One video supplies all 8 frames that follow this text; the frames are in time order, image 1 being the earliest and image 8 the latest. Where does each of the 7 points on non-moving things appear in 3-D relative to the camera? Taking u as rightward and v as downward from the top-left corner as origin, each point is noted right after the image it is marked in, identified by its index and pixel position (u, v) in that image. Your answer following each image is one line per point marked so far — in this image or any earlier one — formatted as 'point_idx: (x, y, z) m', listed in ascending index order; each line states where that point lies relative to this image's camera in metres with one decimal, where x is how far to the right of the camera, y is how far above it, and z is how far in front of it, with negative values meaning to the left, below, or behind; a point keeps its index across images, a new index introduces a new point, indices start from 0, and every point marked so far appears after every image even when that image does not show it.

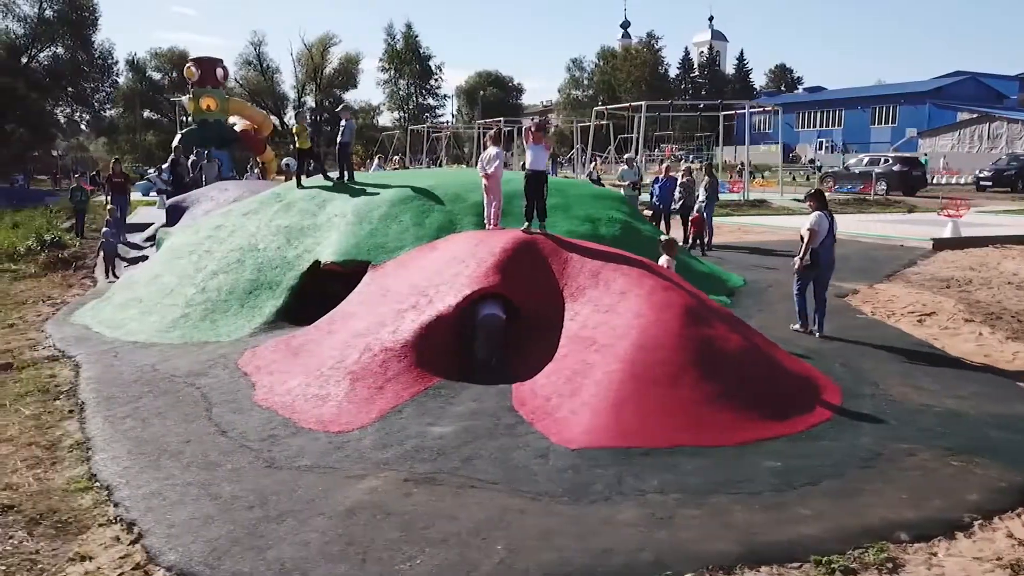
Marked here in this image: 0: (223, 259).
0: (-3.5, +0.4, +9.7) m
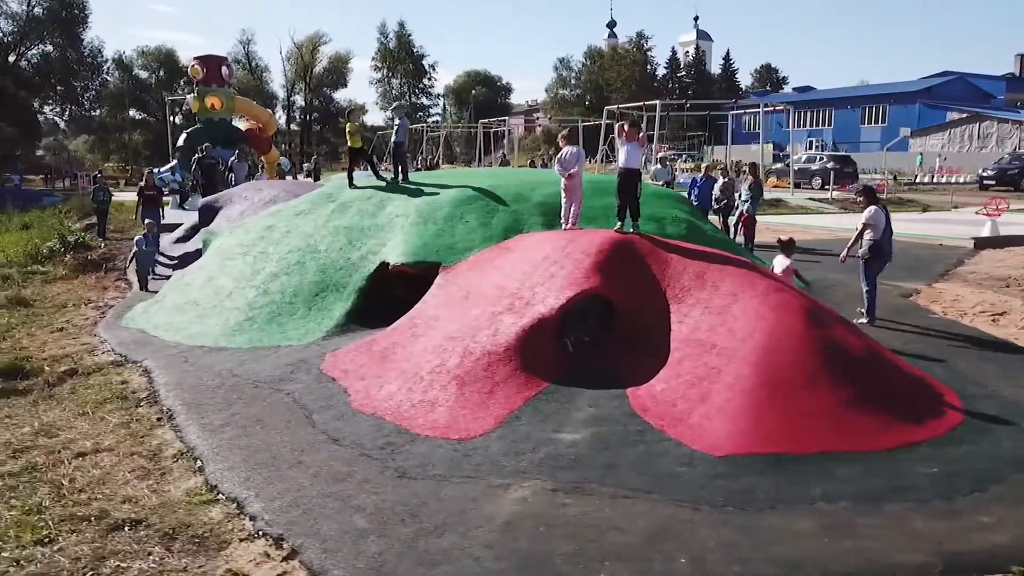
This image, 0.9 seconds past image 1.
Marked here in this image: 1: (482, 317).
0: (-2.7, +0.3, +9.5) m
1: (-0.3, -0.2, +6.9) m
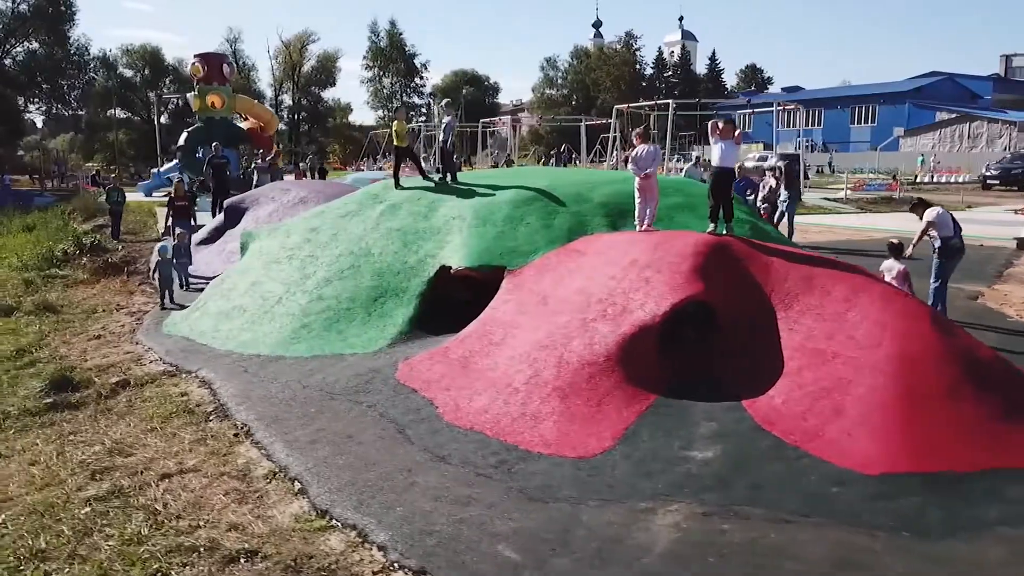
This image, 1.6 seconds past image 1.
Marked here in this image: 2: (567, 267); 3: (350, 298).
0: (-2.0, +0.3, +9.1) m
1: (+0.5, -0.3, +6.6) m
2: (+0.5, +0.2, +7.8) m
3: (-1.7, -0.1, +8.5) m
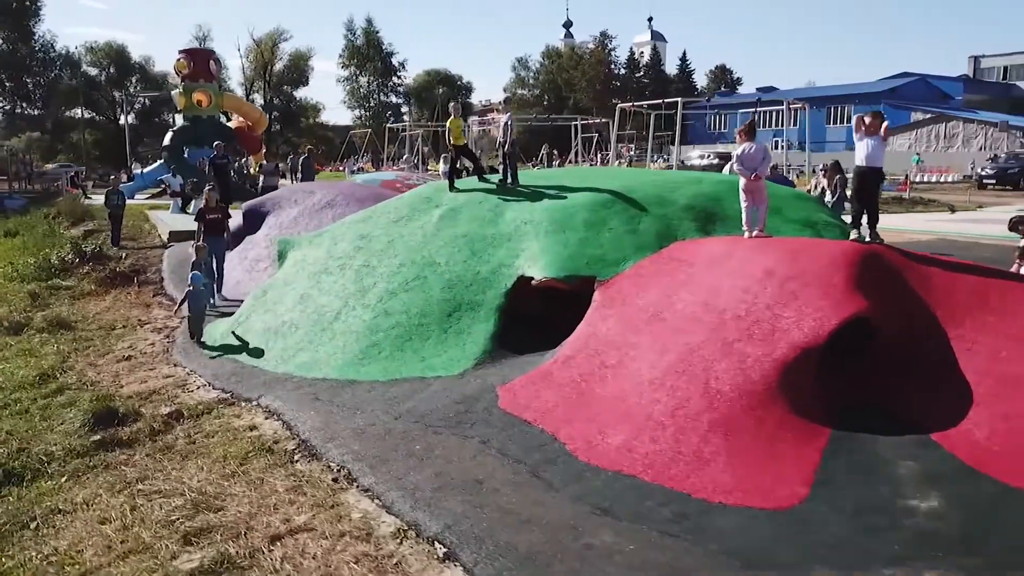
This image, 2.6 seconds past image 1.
0: (-1.2, +0.1, +8.2) m
1: (+1.4, -0.4, +5.8) m
2: (+1.4, +0.1, +7.0) m
3: (-0.9, -0.2, +7.7) m
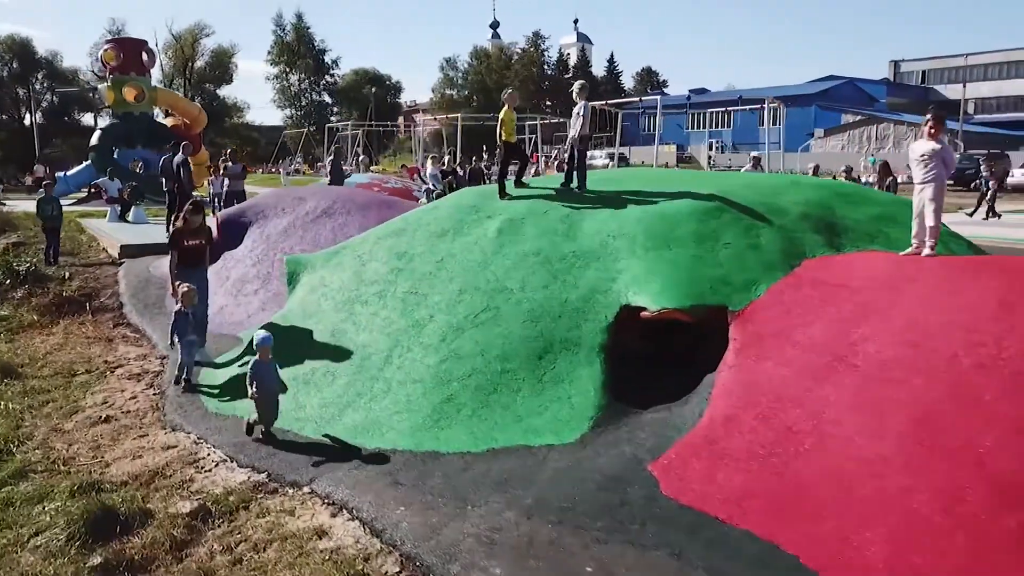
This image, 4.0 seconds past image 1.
0: (-0.5, -0.1, +6.5) m
1: (+2.3, -0.6, +4.4) m
2: (+2.2, -0.1, +5.5) m
3: (-0.1, -0.5, +6.0) m
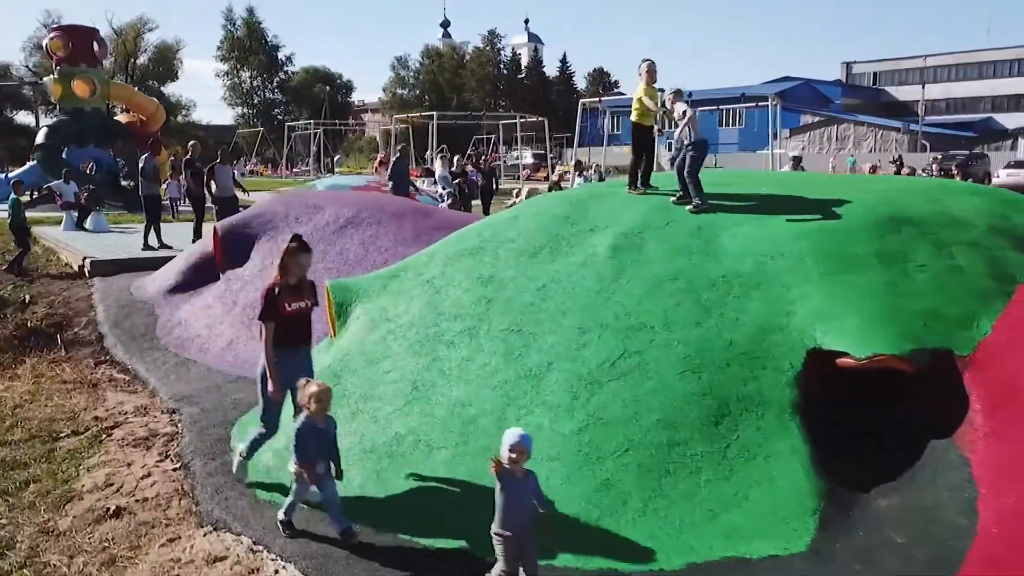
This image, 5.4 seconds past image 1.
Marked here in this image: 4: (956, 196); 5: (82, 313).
0: (+0.4, -0.4, +5.0) m
1: (+3.3, -0.8, +3.0) m
2: (+3.1, -0.3, +4.2) m
3: (+0.8, -0.7, +4.5) m
4: (+3.4, +0.7, +6.3) m
5: (-4.6, -0.3, +8.8) m
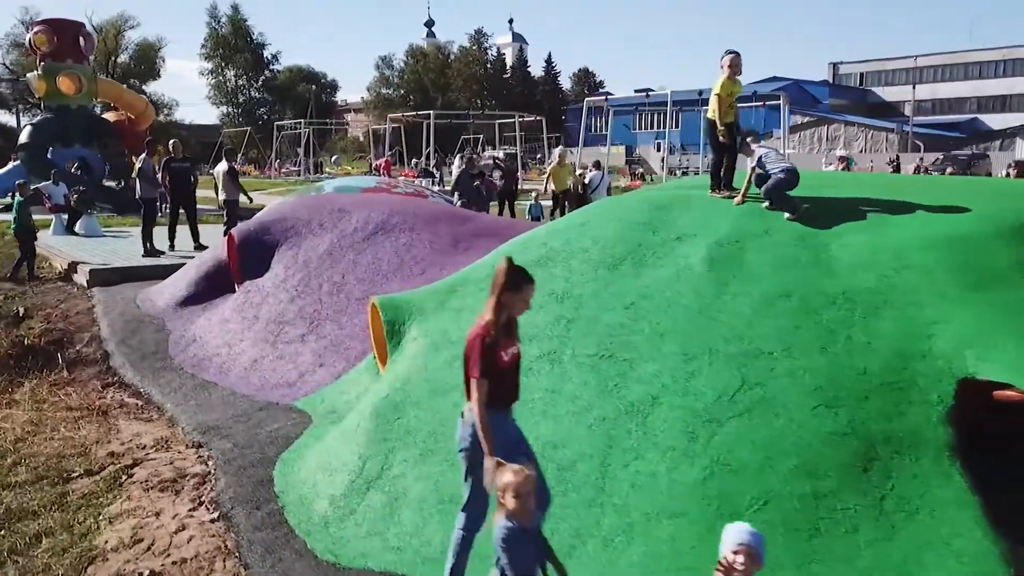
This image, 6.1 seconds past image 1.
0: (+0.9, -0.5, +4.3) m
1: (+3.9, -0.9, +2.4) m
2: (+3.7, -0.4, +3.6) m
3: (+1.4, -0.8, +3.8) m
4: (+3.9, +0.6, +5.6) m
5: (-4.2, -0.4, +8.0) m
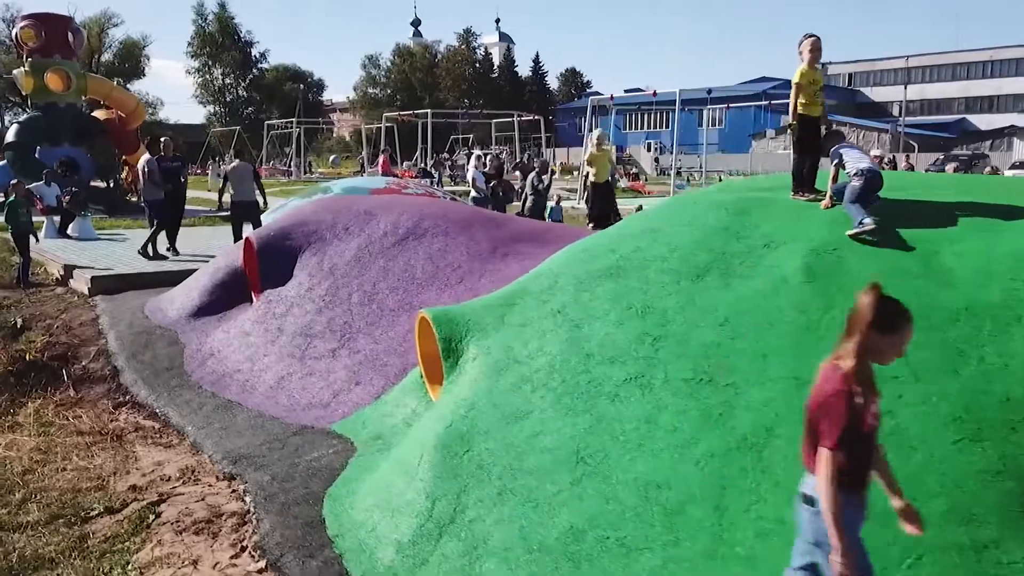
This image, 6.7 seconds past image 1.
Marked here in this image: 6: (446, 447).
0: (+1.3, -0.5, +3.8) m
1: (+4.4, -1.0, +1.9) m
2: (+4.1, -0.5, +3.1) m
3: (+1.8, -0.9, +3.3) m
4: (+4.3, +0.5, +5.2) m
5: (-3.8, -0.5, +7.4) m
6: (-0.3, -0.8, +4.2) m
